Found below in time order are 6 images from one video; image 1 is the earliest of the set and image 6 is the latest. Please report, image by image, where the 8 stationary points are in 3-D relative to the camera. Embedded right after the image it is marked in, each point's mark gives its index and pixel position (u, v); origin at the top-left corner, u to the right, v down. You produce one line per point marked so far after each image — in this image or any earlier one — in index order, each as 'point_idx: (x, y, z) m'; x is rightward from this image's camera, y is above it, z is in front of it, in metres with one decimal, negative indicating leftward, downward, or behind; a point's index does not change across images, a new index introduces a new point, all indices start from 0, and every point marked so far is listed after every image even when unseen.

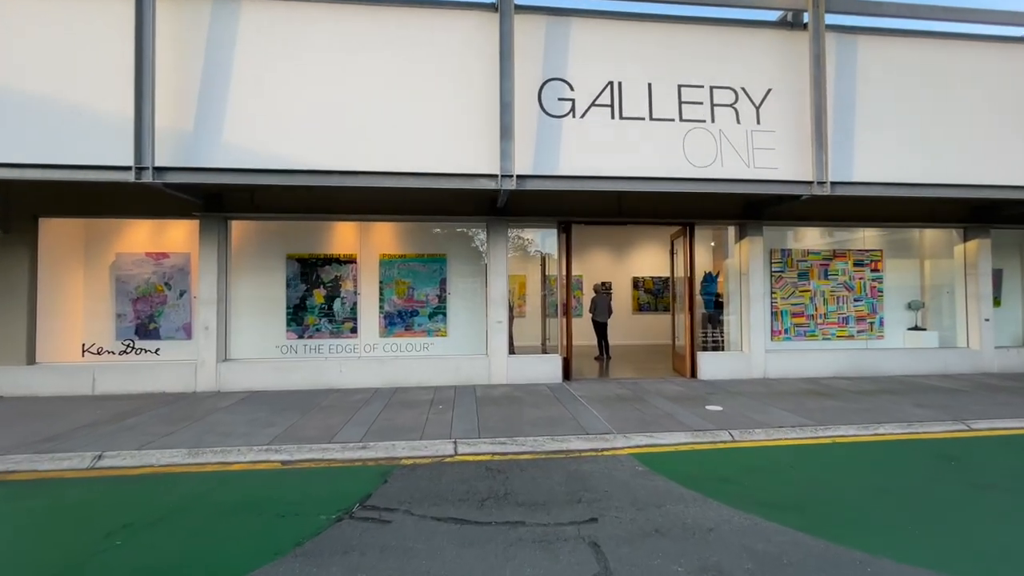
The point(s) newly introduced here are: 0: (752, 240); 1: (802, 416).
0: (+4.6, +0.9, +8.8) m
1: (+3.7, -1.6, +5.9) m
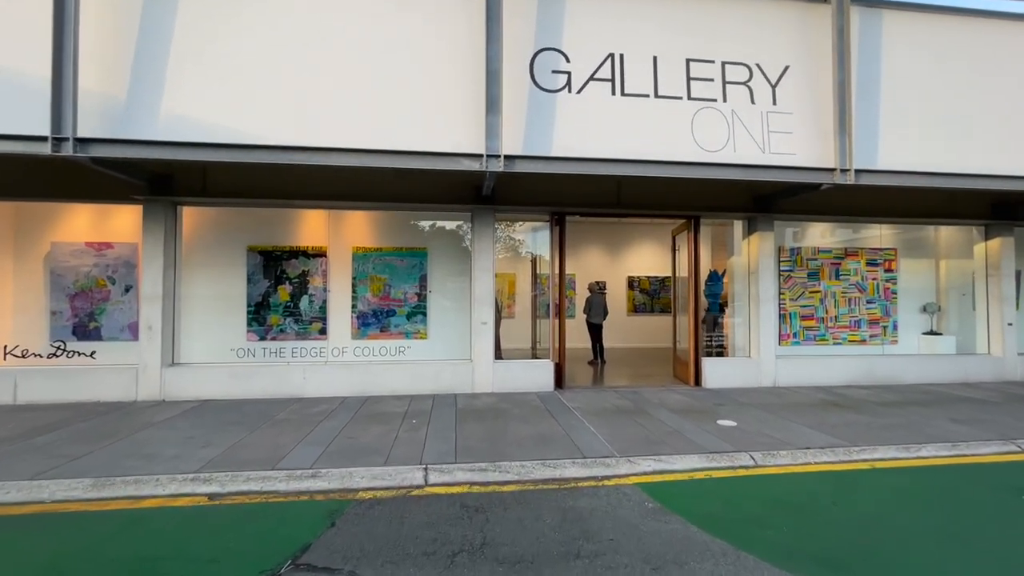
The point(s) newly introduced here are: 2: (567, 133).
0: (+4.4, +0.9, +8.1) m
1: (+3.5, -1.6, +5.2) m
2: (+0.7, +2.0, +6.1) m
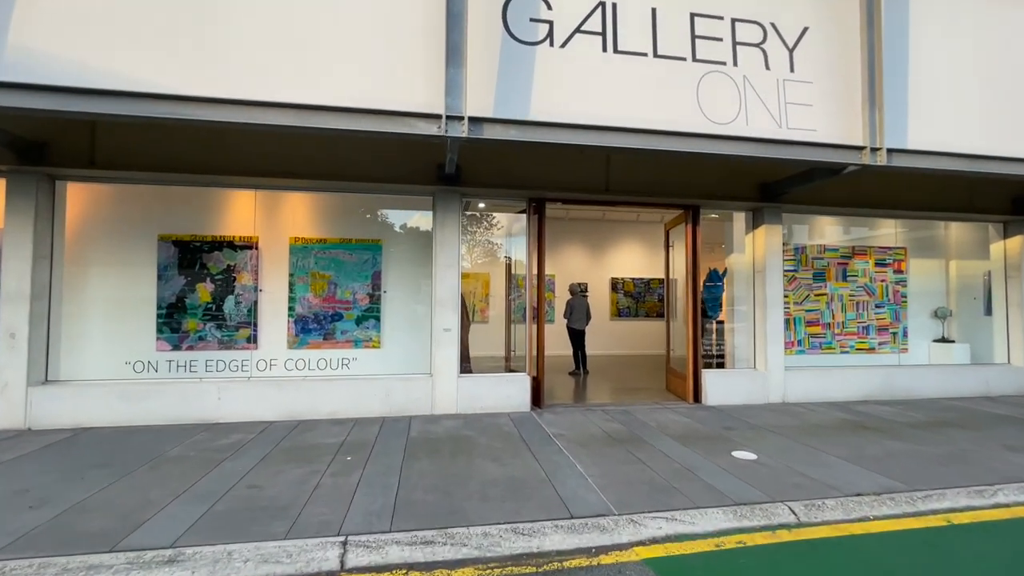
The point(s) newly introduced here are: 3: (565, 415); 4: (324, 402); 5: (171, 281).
0: (+3.9, +0.9, +7.1) m
1: (+3.2, -1.6, +4.1) m
2: (+0.4, +2.0, +4.9) m
3: (+0.7, -1.6, +5.9) m
4: (-2.3, -1.4, +5.8) m
5: (-4.6, +0.1, +6.3) m
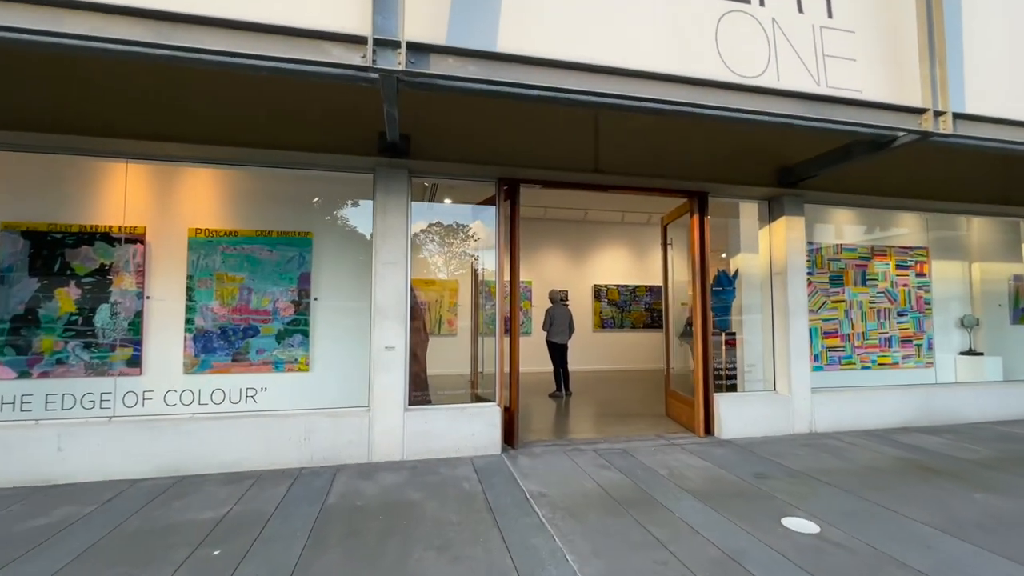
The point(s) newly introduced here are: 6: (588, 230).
0: (+3.5, +0.9, +5.9) m
1: (+3.0, -1.6, +2.8) m
2: (+0.1, +2.0, +3.5) m
3: (+0.3, -1.7, +4.5) m
4: (-2.7, -1.5, +4.2) m
5: (-5.0, 0.0, +4.7) m
6: (+1.9, +1.4, +11.6) m
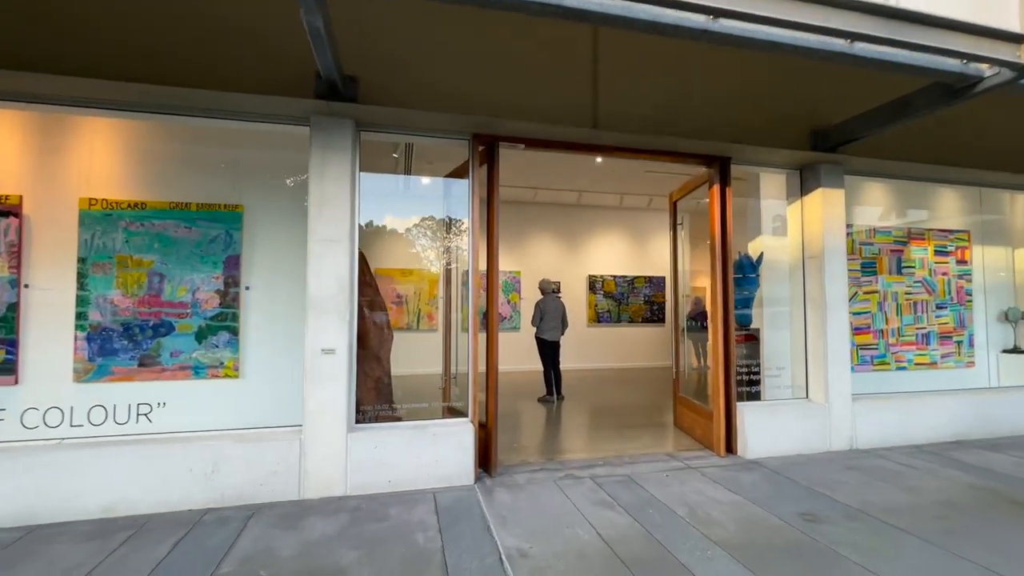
0: (+3.3, +1.0, +4.9) m
1: (+2.8, -1.5, +1.9) m
2: (-0.1, +2.1, +2.5) m
3: (+0.1, -1.6, +3.5) m
4: (-2.9, -1.4, +3.2) m
5: (-5.2, +0.1, +3.6) m
6: (+1.6, +1.6, +10.6) m
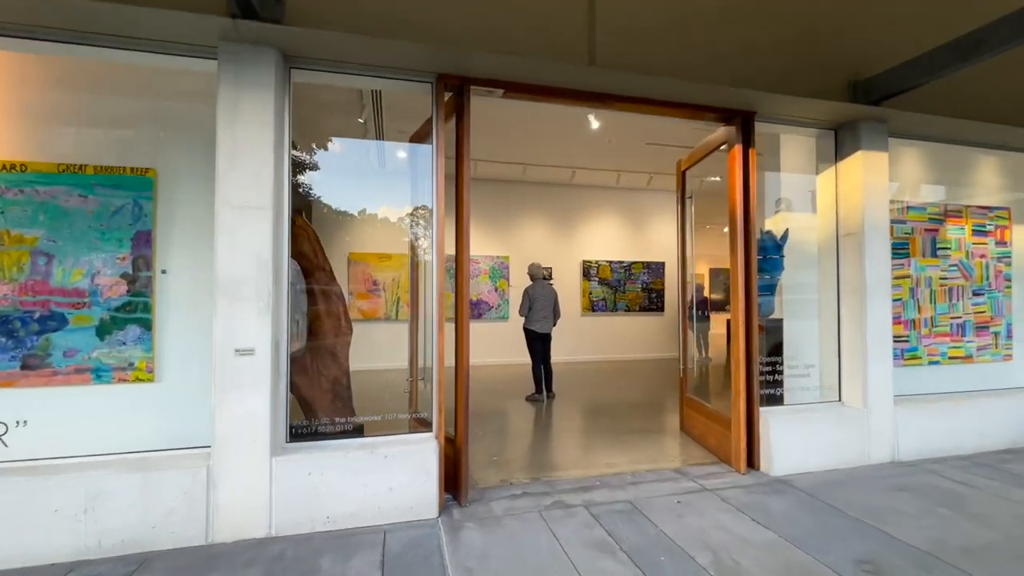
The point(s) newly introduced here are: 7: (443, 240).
0: (+3.1, +1.1, +4.1) m
1: (+2.7, -1.5, +1.1) m
2: (-0.3, +2.2, +1.6) m
3: (0.0, -1.4, +2.7) m
4: (-3.0, -1.3, +2.4) m
5: (-5.4, +0.3, +2.7) m
6: (+1.3, +1.9, +9.8) m
7: (-0.5, +0.5, +3.4) m
